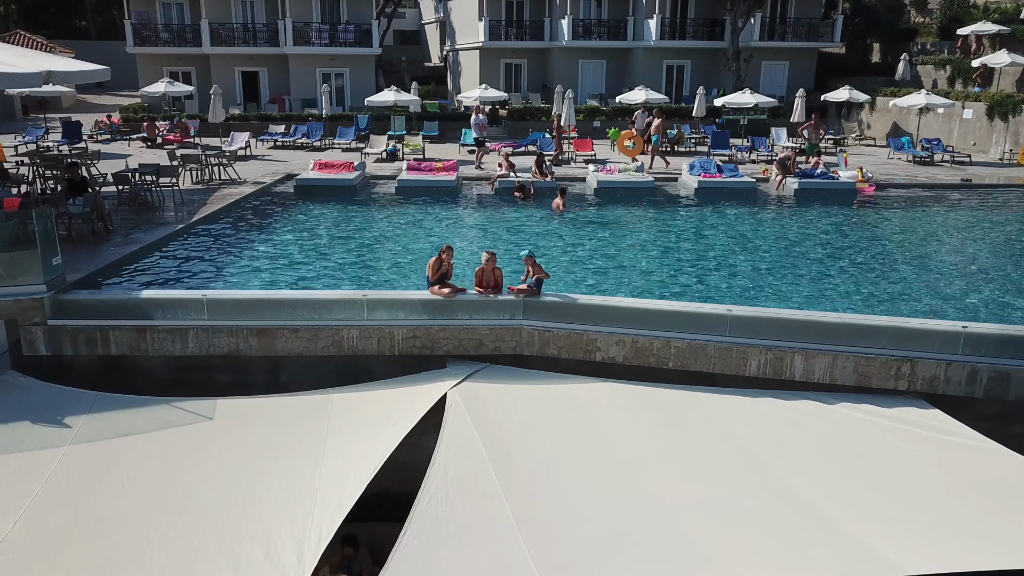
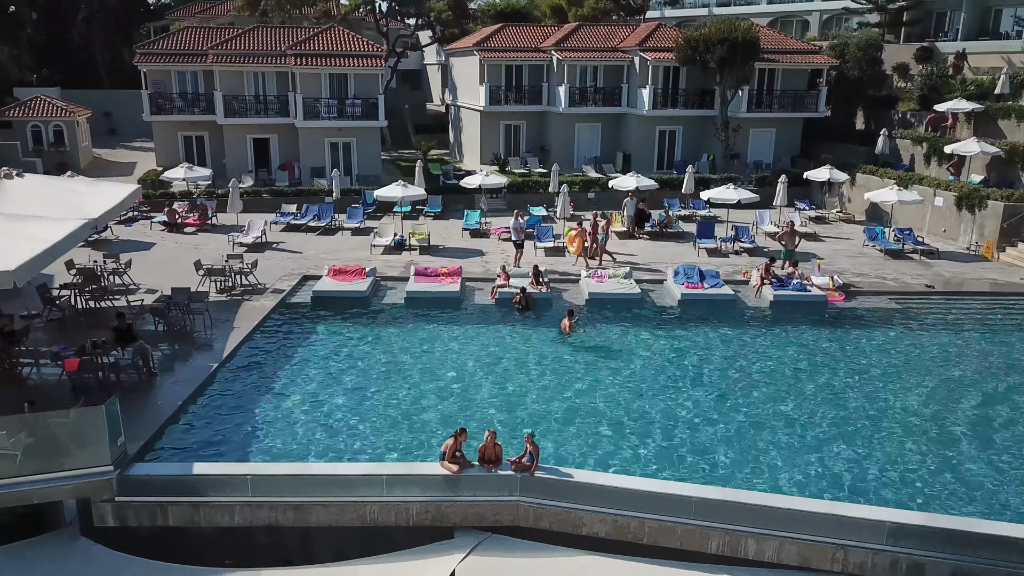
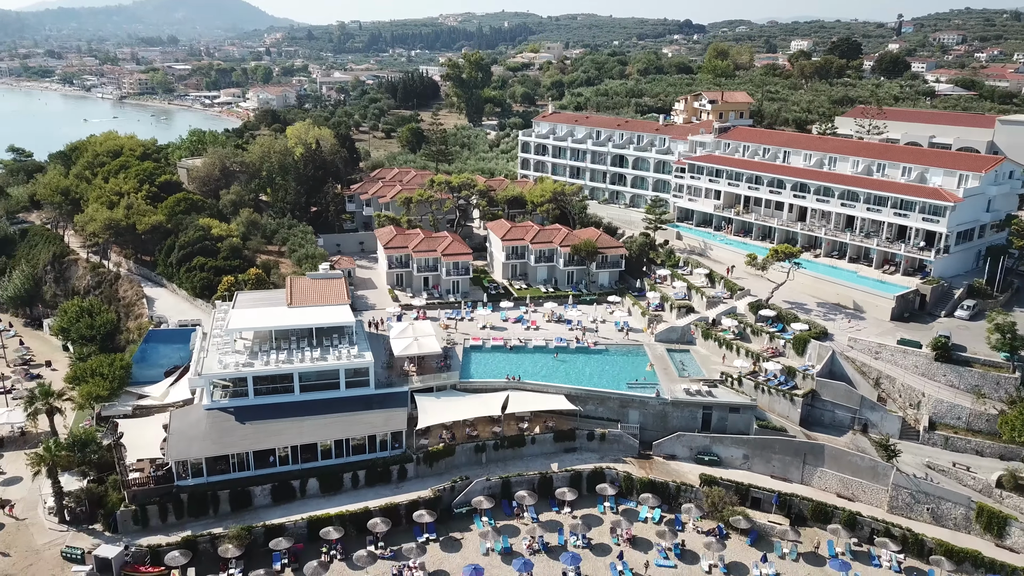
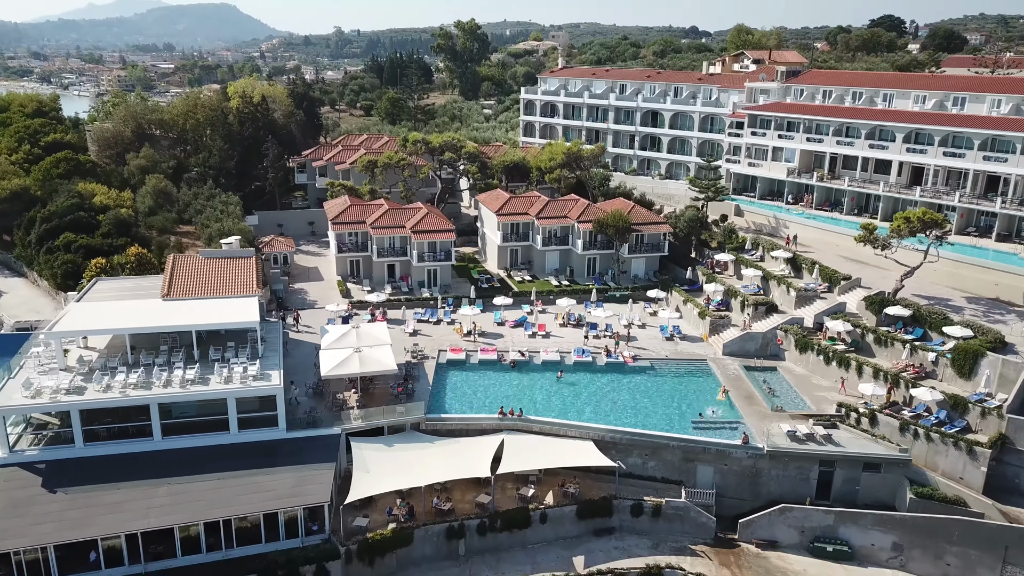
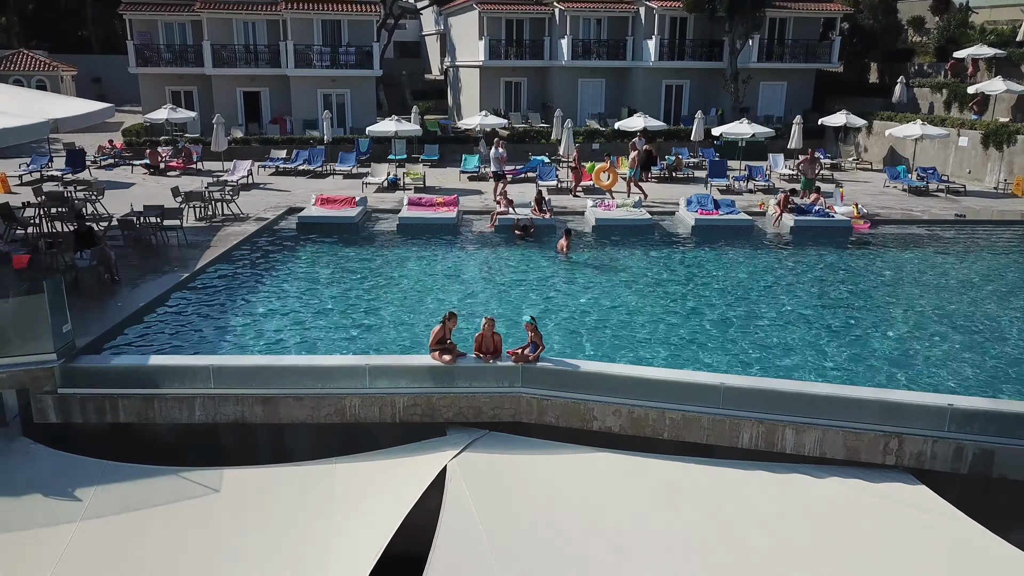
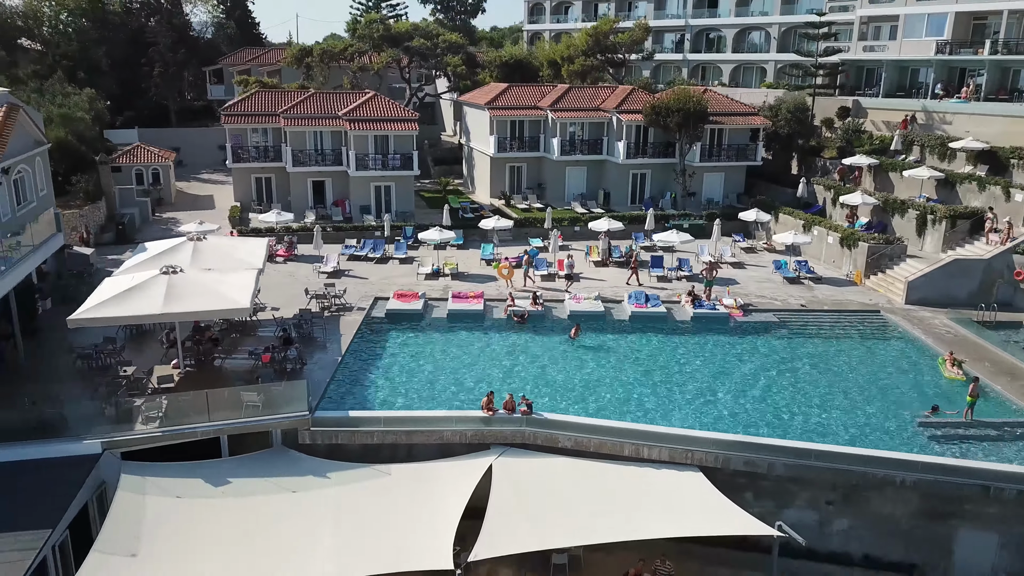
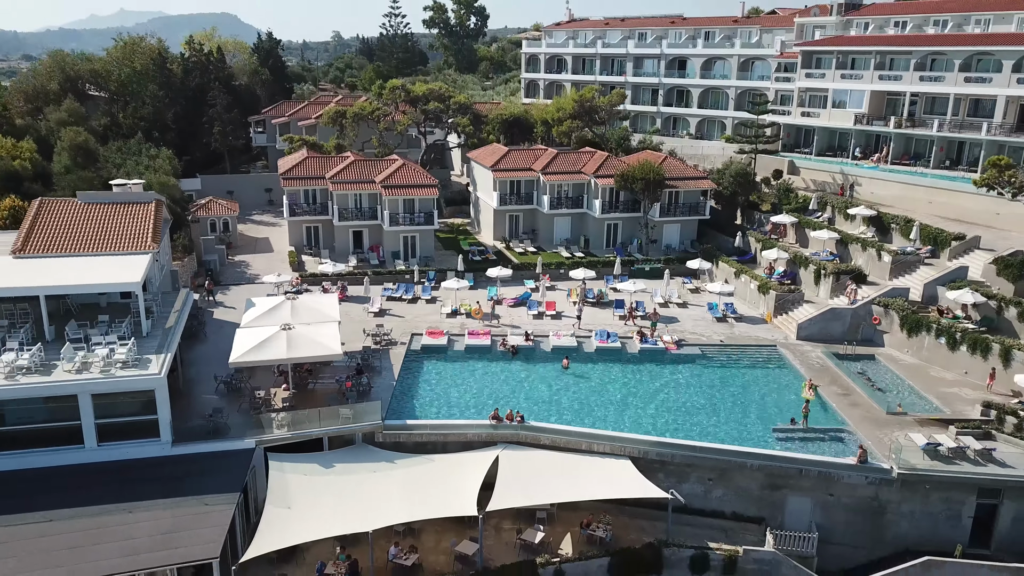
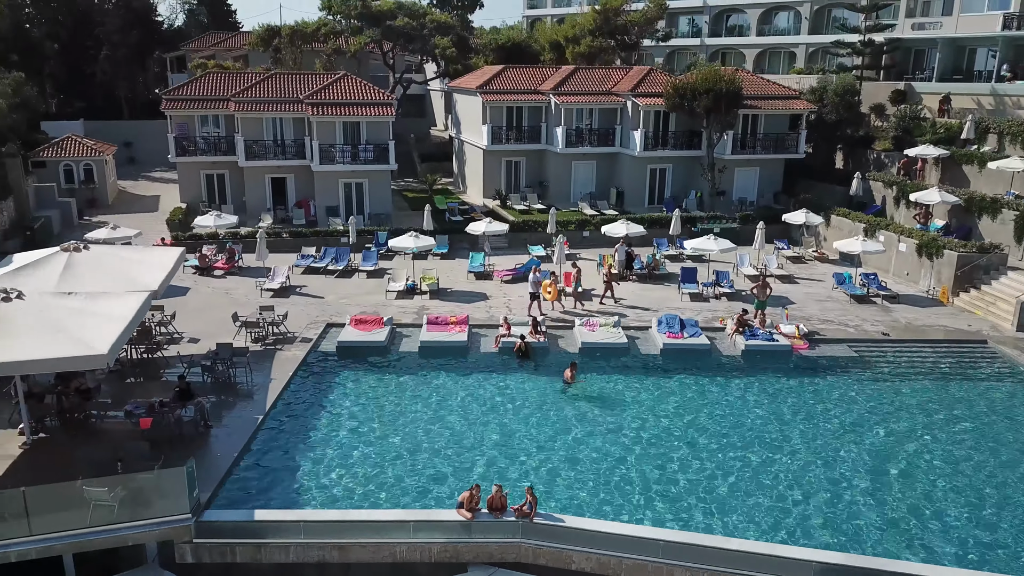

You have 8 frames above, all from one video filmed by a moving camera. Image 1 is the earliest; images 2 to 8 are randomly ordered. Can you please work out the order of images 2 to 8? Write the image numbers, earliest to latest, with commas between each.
5, 2, 8, 6, 7, 4, 3
